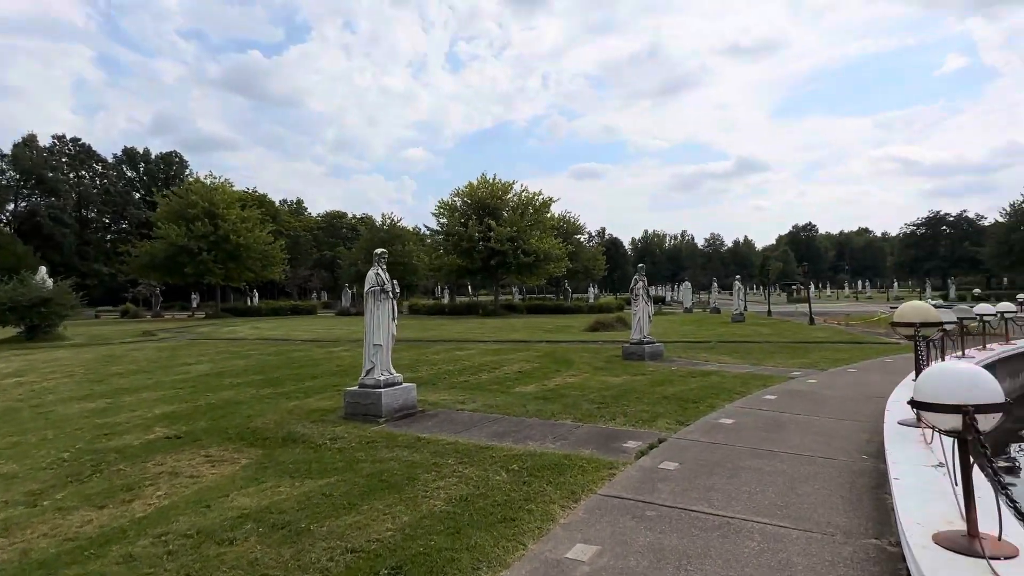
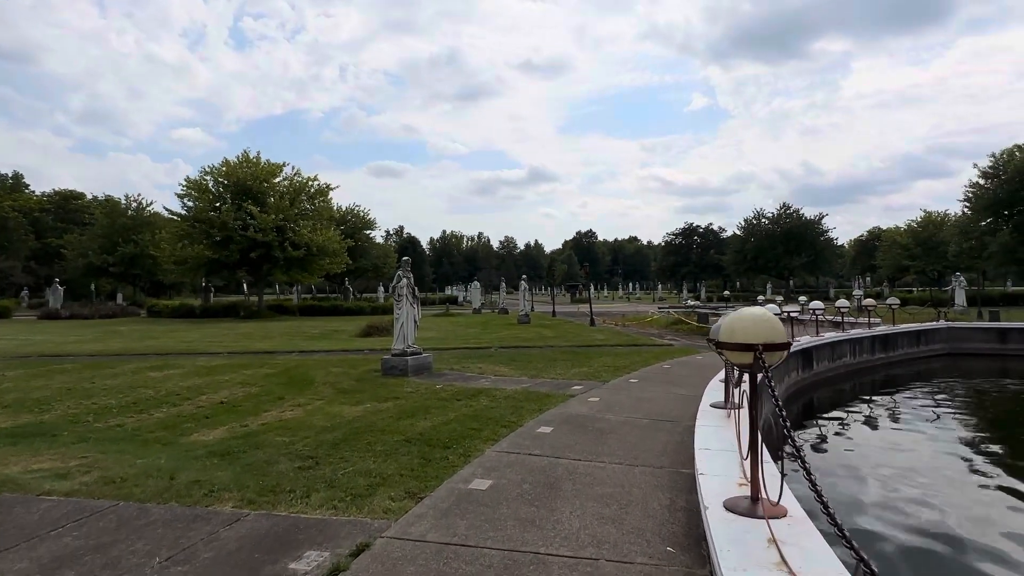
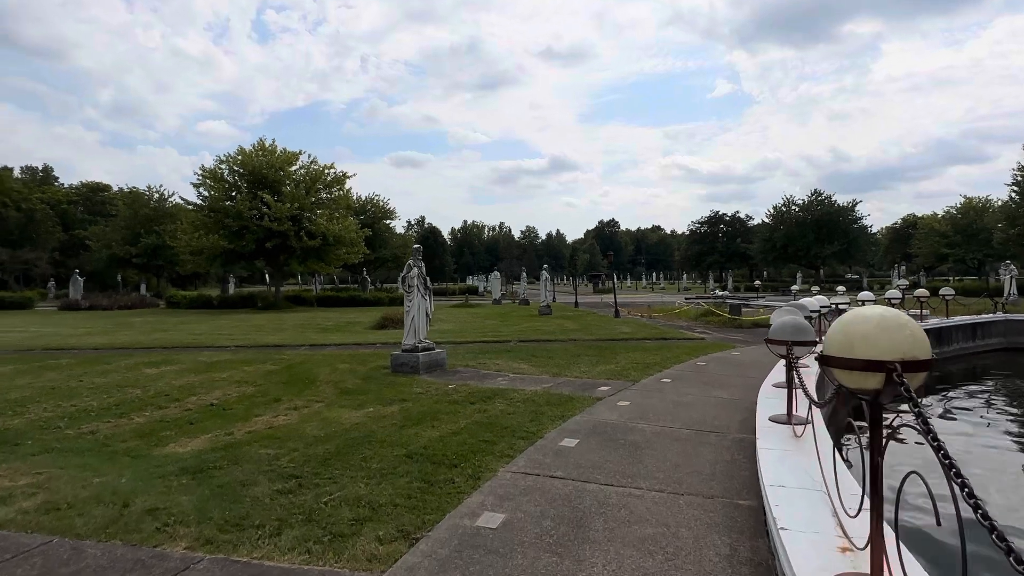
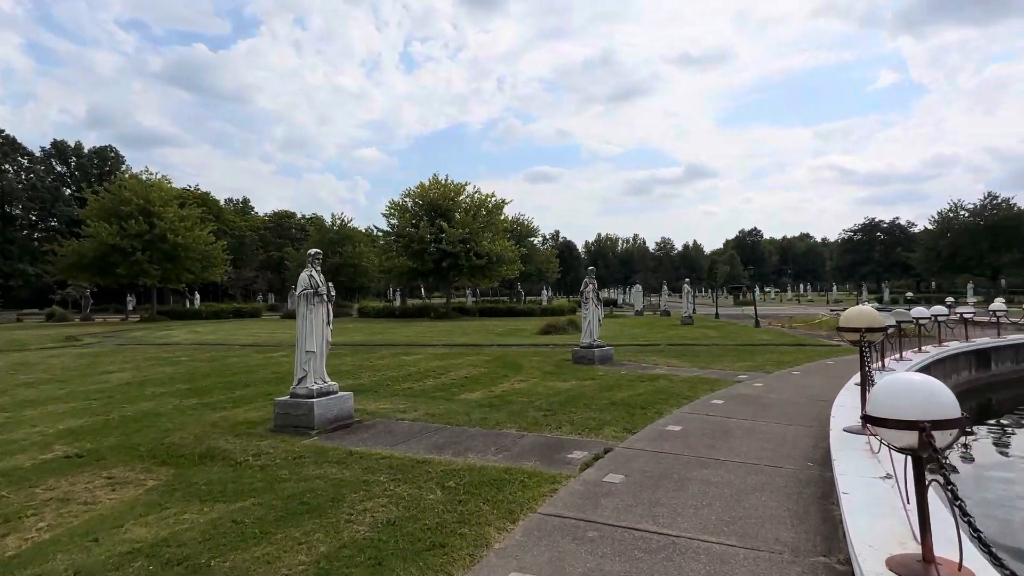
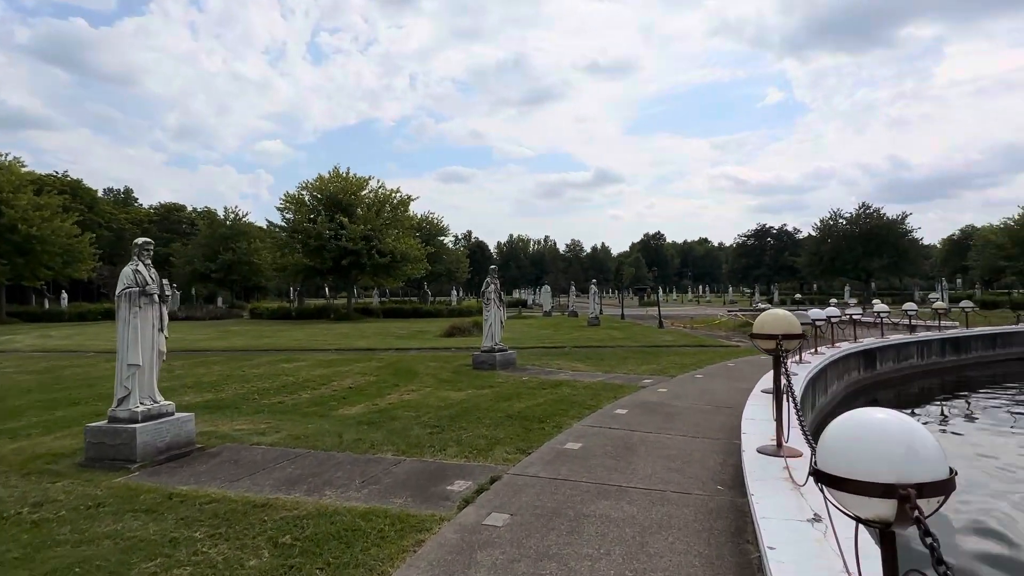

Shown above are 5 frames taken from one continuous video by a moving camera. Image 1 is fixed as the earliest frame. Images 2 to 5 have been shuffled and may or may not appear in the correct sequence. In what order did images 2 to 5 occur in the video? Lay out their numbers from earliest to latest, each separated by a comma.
4, 5, 2, 3
